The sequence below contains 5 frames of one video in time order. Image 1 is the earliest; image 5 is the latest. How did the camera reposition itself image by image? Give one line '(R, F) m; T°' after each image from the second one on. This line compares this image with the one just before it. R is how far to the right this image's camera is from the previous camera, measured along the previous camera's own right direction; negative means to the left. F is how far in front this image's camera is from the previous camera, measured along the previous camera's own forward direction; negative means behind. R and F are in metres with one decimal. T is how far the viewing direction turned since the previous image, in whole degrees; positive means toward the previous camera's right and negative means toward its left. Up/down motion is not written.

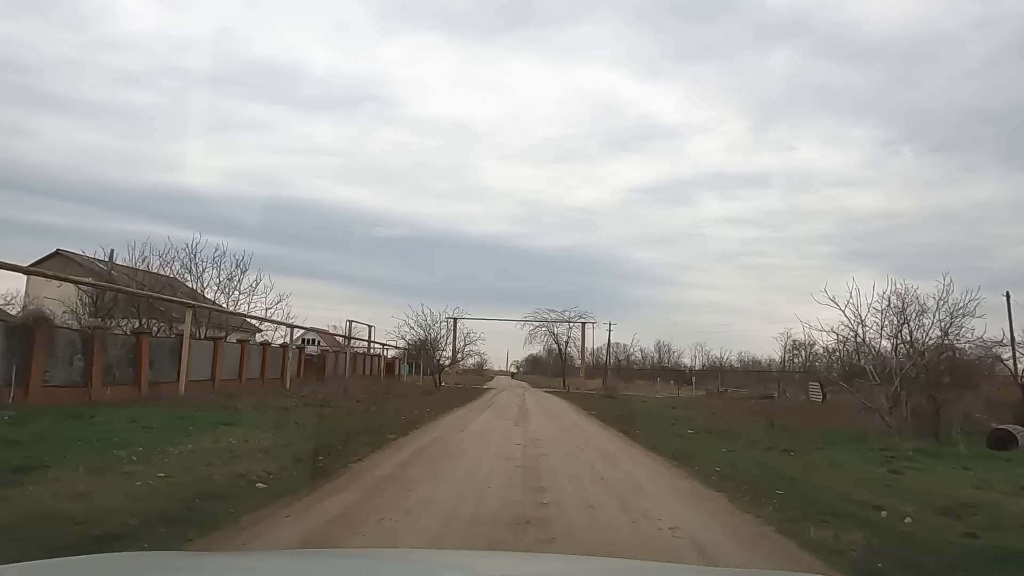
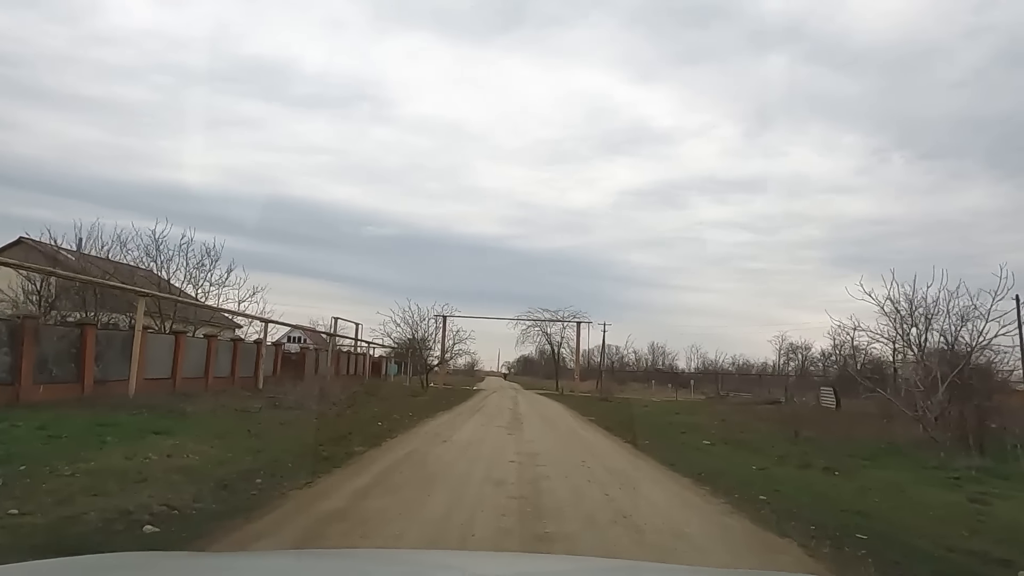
(0.0, +2.3) m; +1°
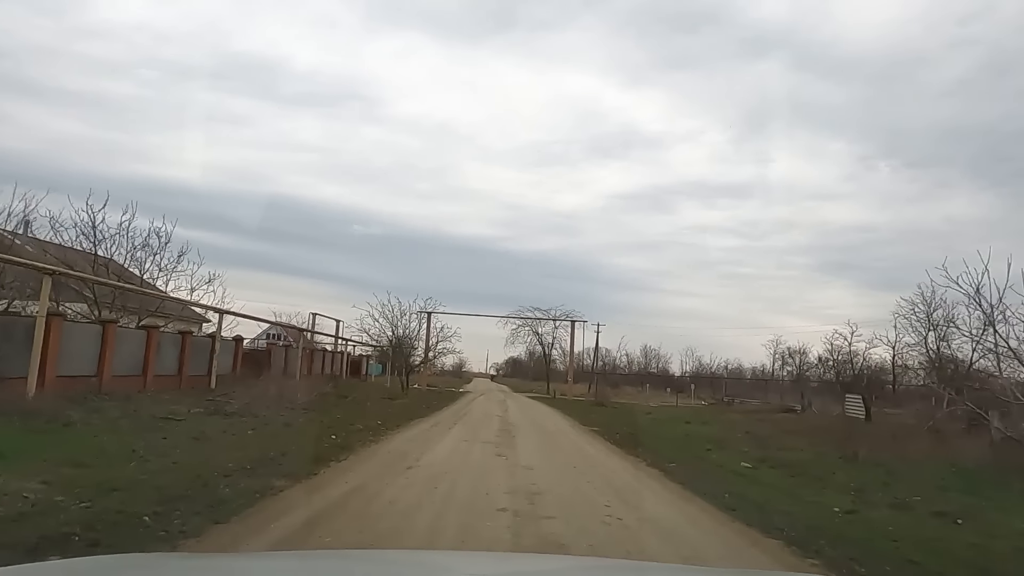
(0.0, +3.5) m; +1°
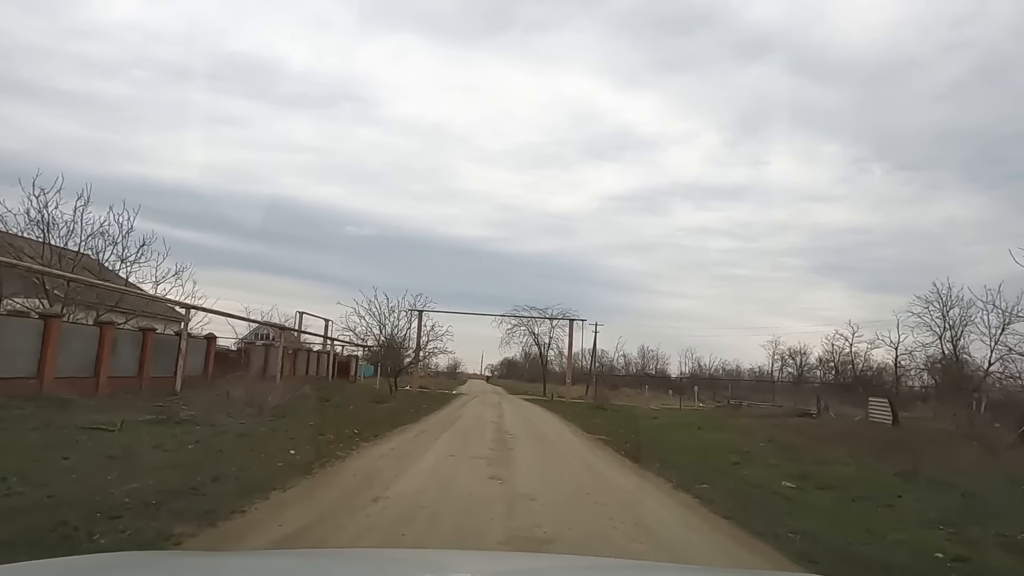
(0.0, +2.2) m; 0°
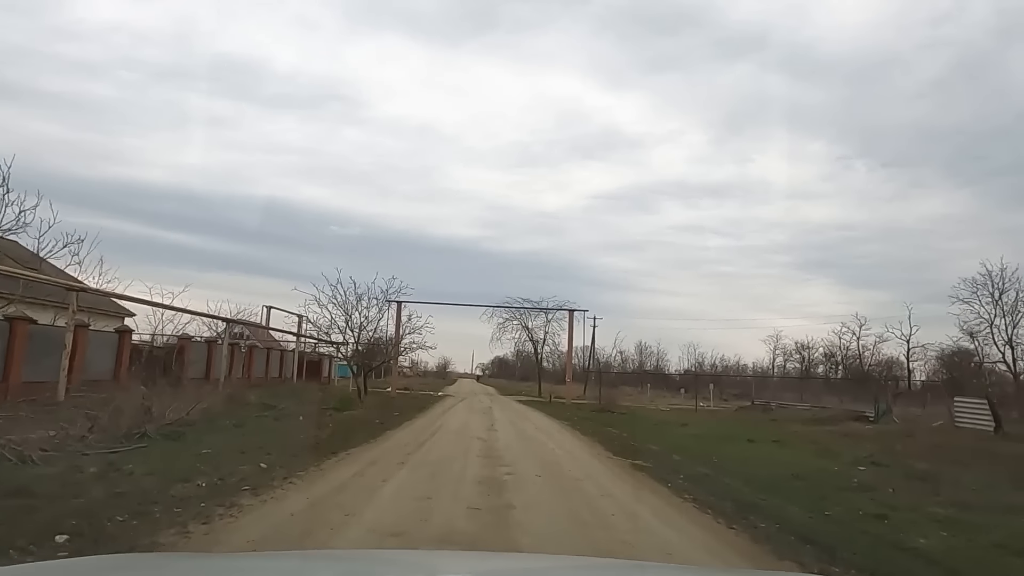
(-0.1, +5.5) m; +1°
